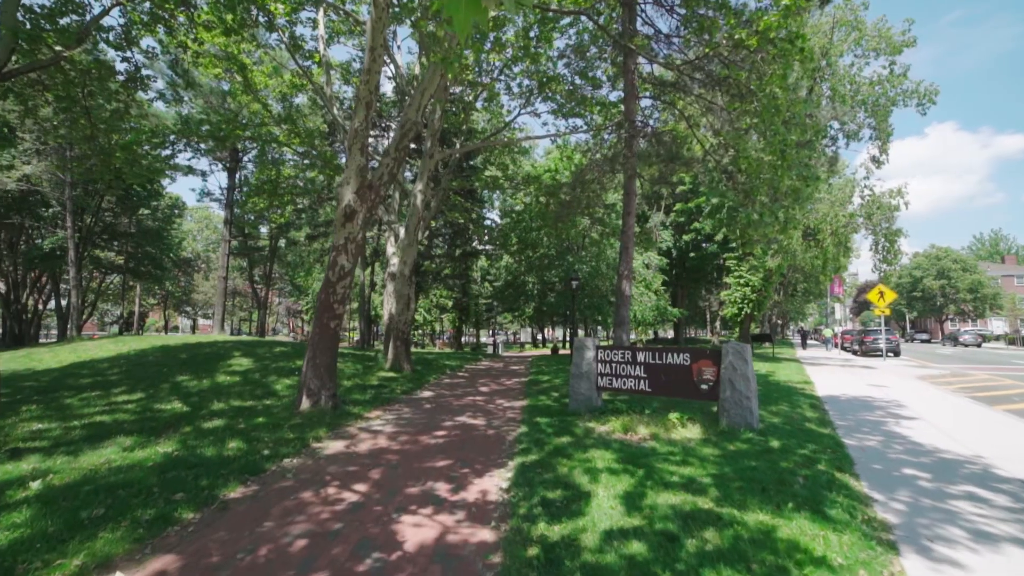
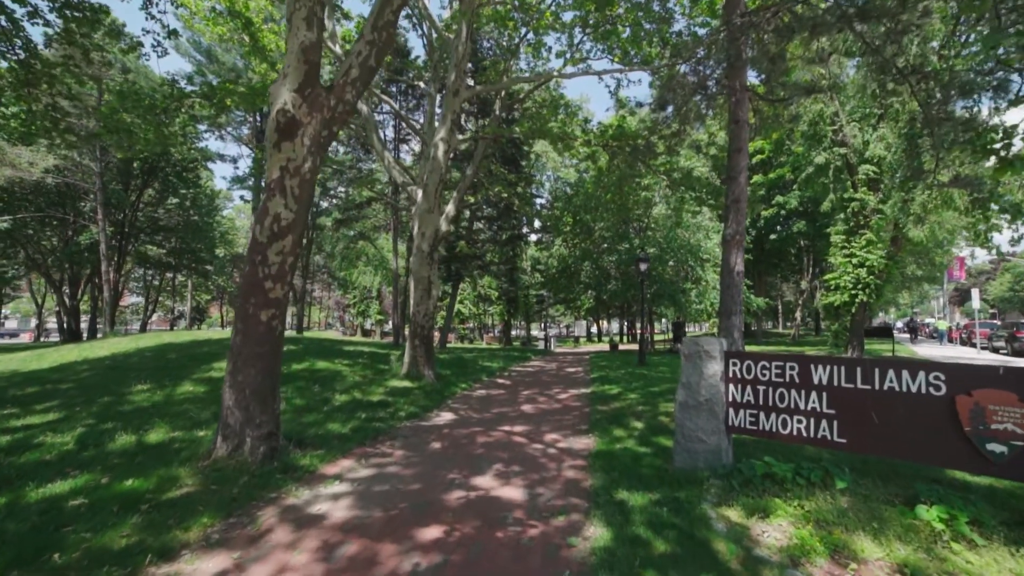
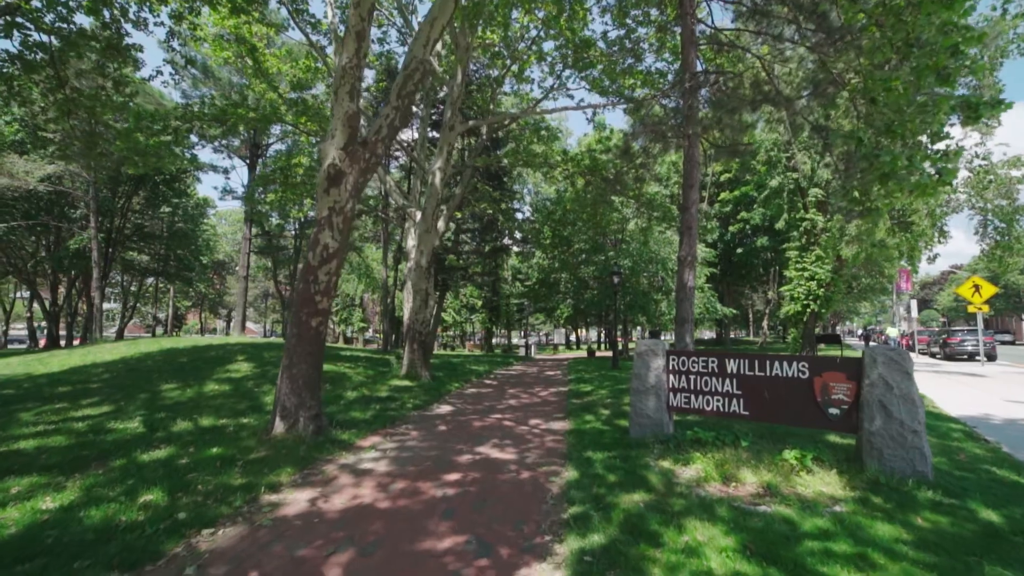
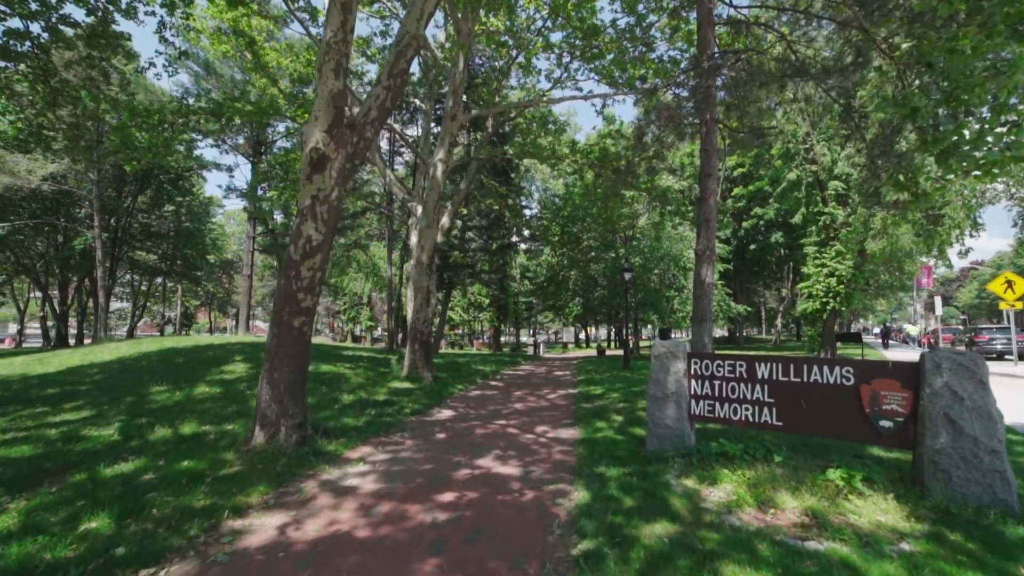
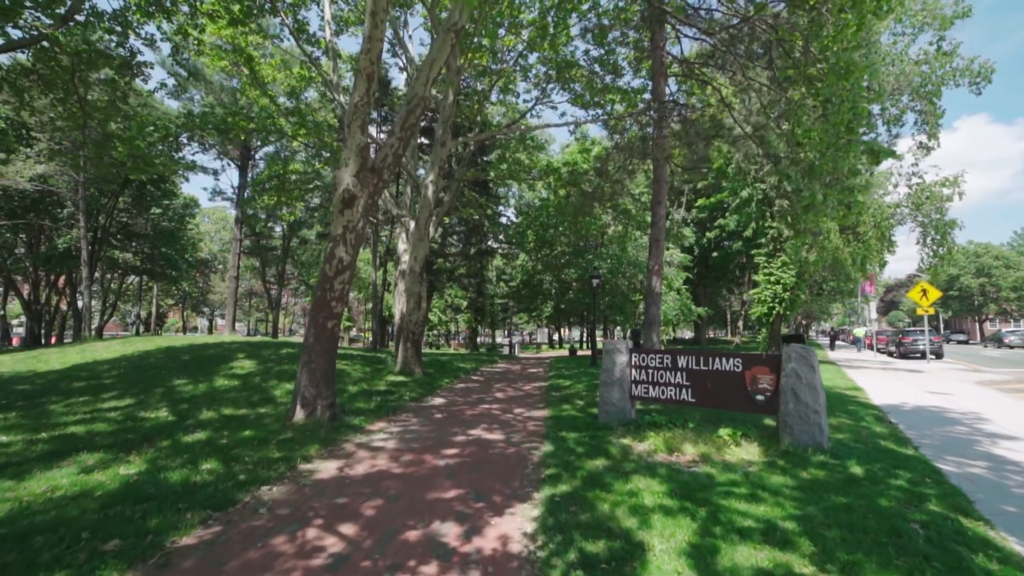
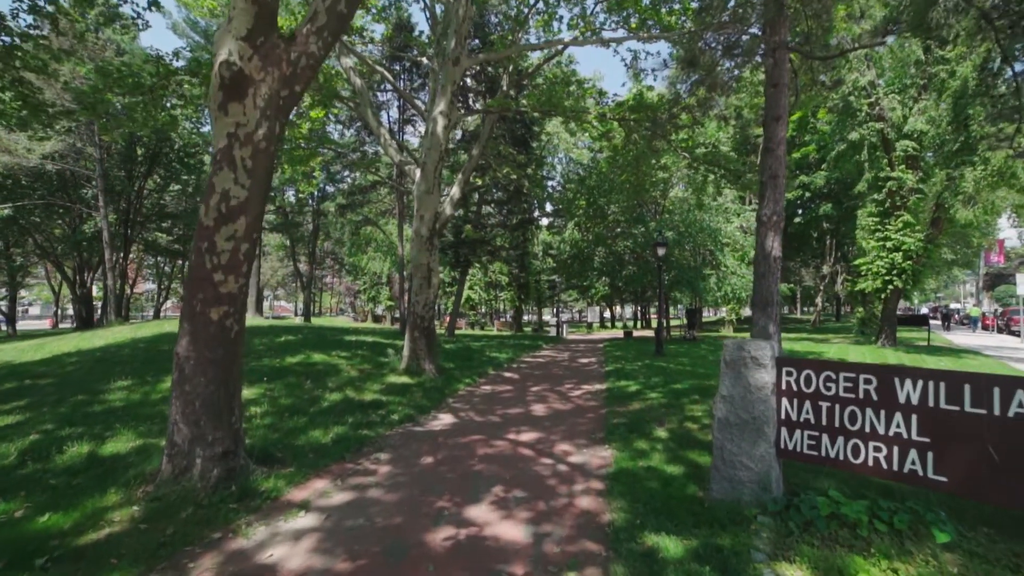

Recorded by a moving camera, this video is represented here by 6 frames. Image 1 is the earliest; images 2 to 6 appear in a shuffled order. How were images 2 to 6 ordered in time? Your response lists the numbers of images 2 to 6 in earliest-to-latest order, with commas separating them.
5, 3, 4, 2, 6
